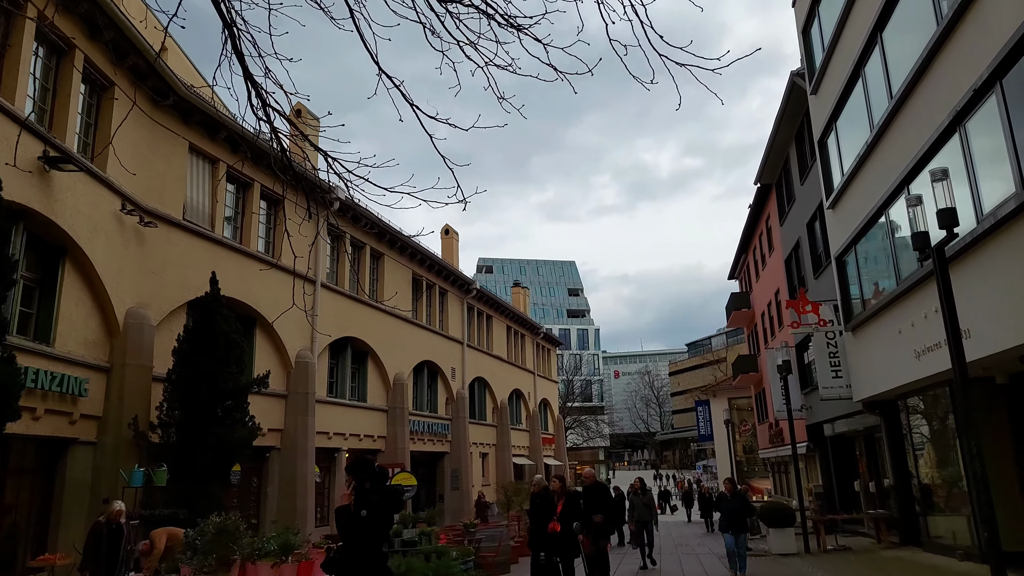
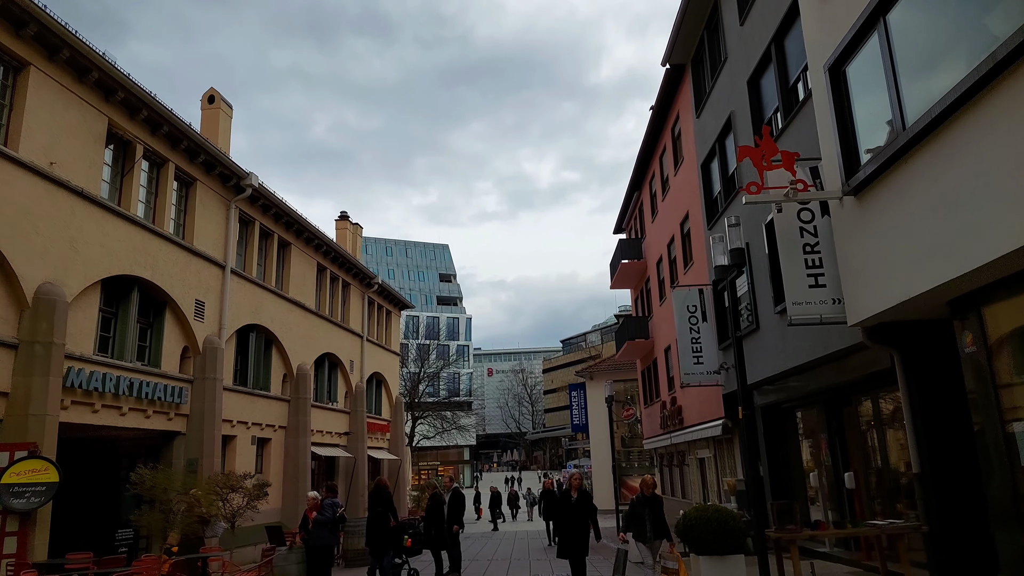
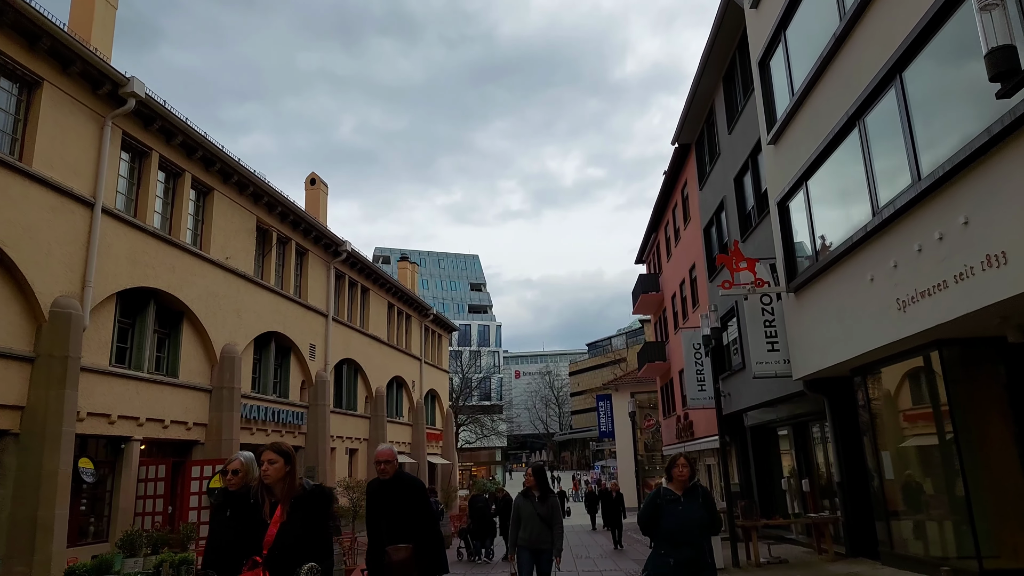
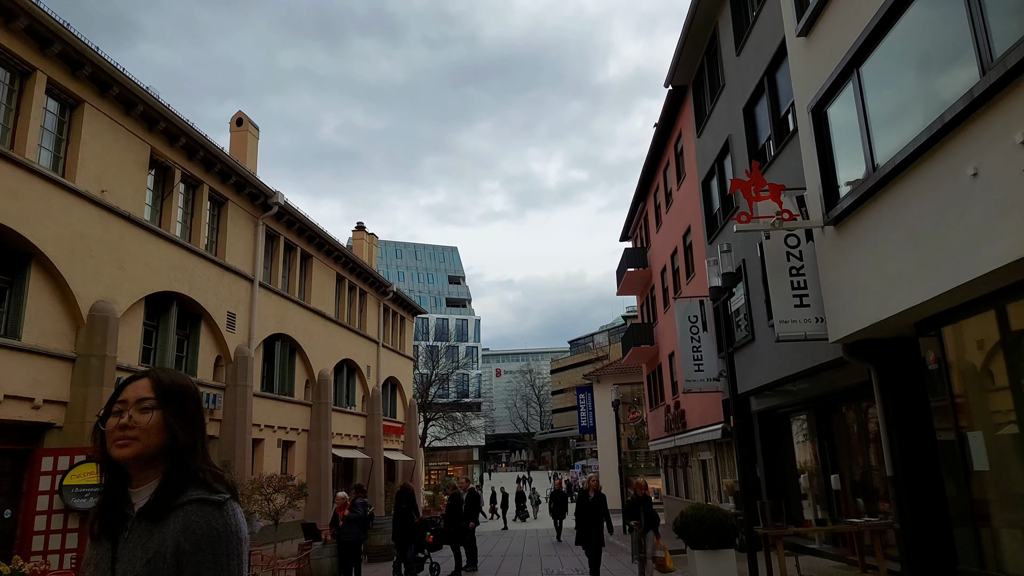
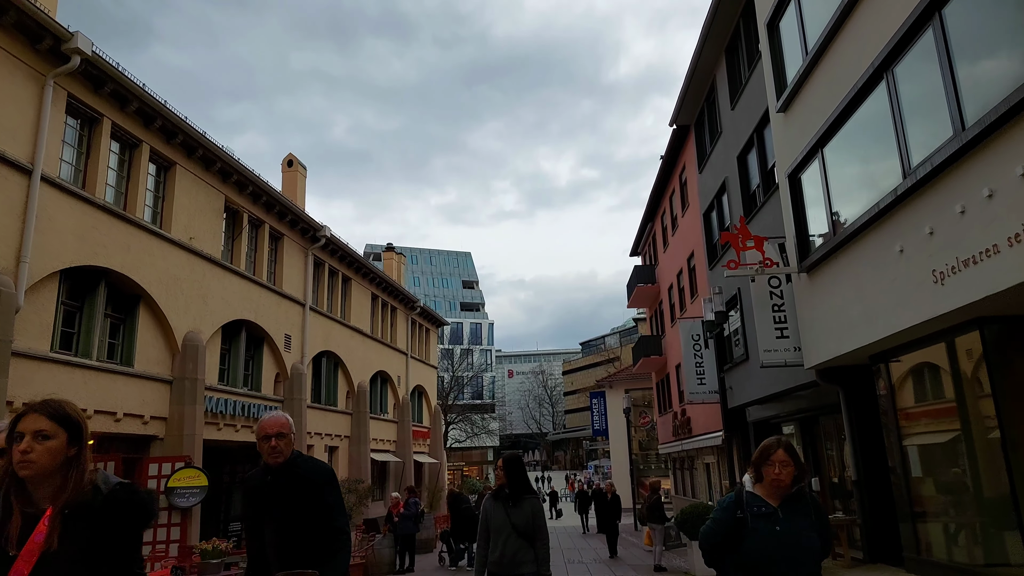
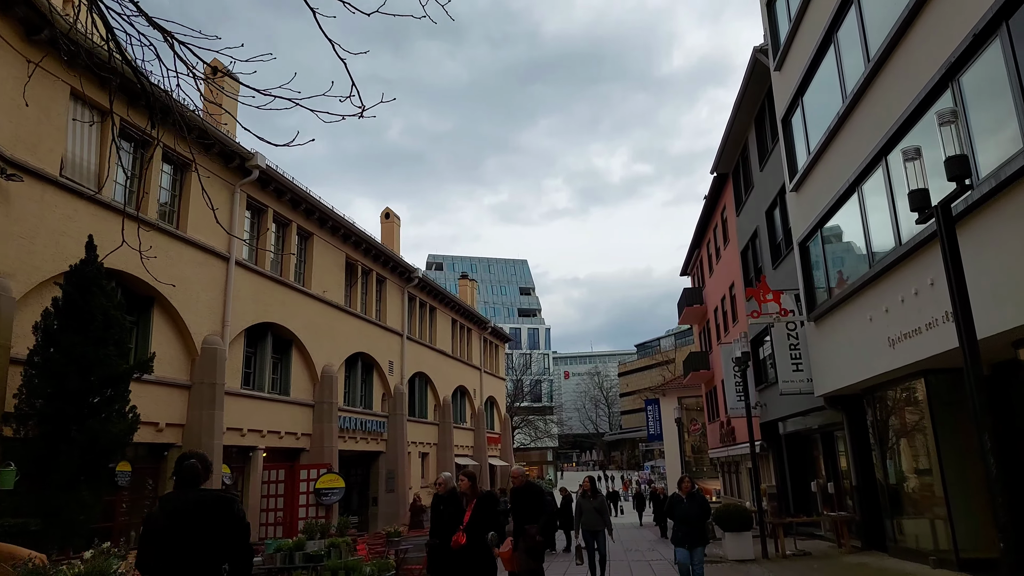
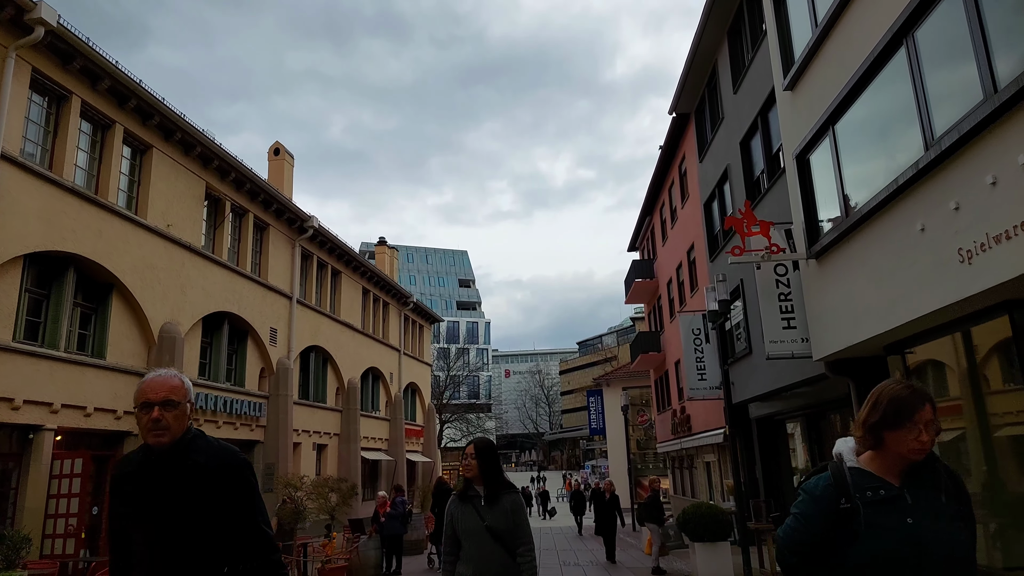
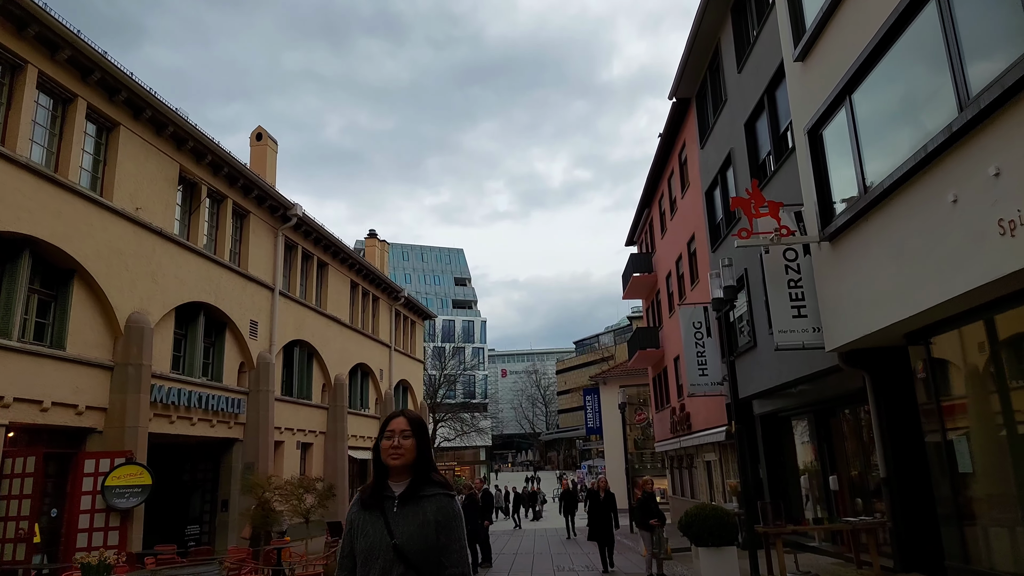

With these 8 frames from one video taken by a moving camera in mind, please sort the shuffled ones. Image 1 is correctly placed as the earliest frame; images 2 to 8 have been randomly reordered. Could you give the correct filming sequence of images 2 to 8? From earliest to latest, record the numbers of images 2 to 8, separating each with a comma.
6, 3, 5, 7, 8, 4, 2
